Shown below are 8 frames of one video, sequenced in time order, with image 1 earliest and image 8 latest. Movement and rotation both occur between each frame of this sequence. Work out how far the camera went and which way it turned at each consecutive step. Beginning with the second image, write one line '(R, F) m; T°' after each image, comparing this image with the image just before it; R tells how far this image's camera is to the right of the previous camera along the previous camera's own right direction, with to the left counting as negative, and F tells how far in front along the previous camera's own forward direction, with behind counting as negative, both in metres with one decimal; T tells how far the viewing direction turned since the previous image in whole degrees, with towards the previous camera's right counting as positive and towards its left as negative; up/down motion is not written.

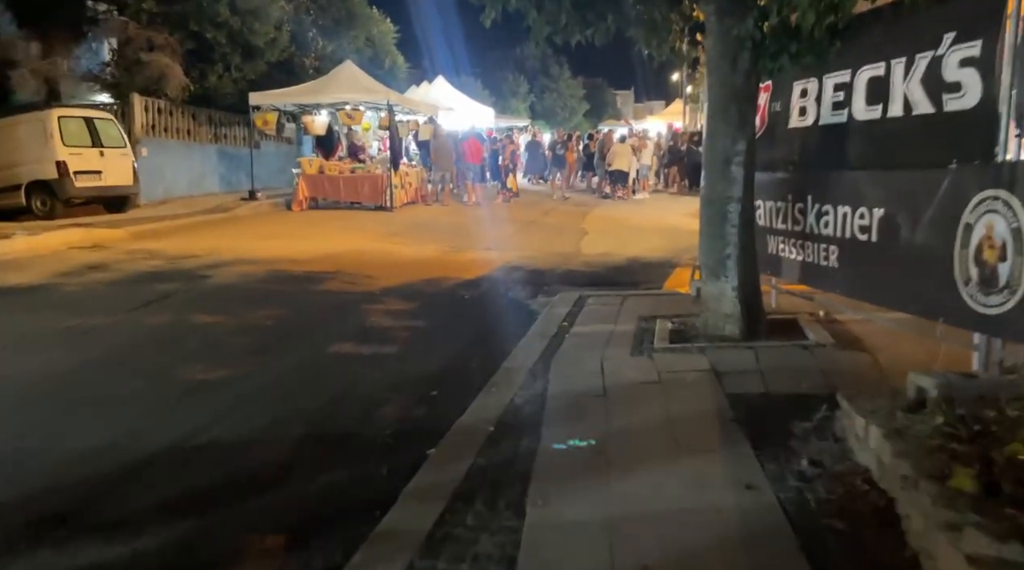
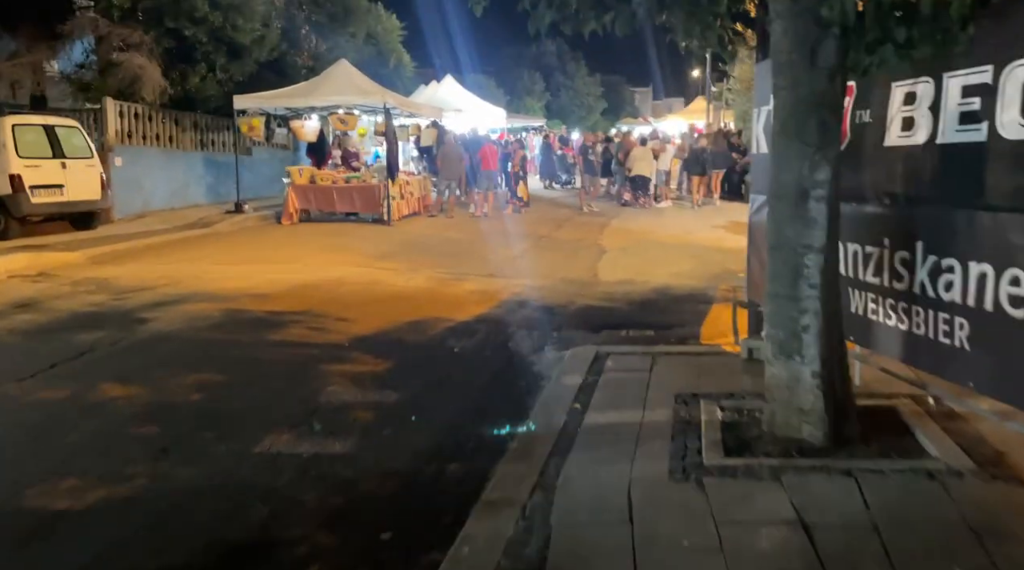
(+0.1, +1.8) m; -1°
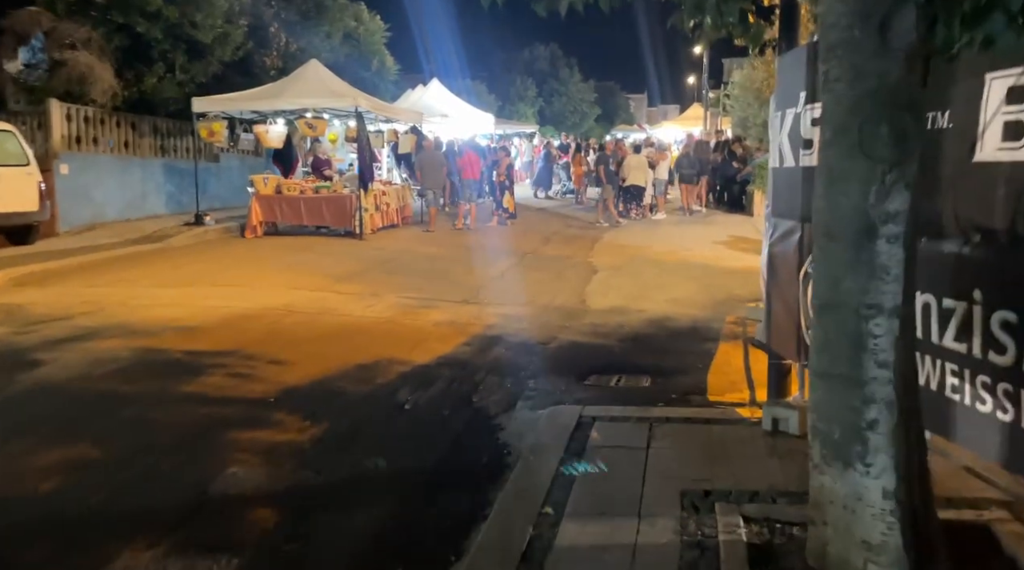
(+0.2, +1.4) m; 0°
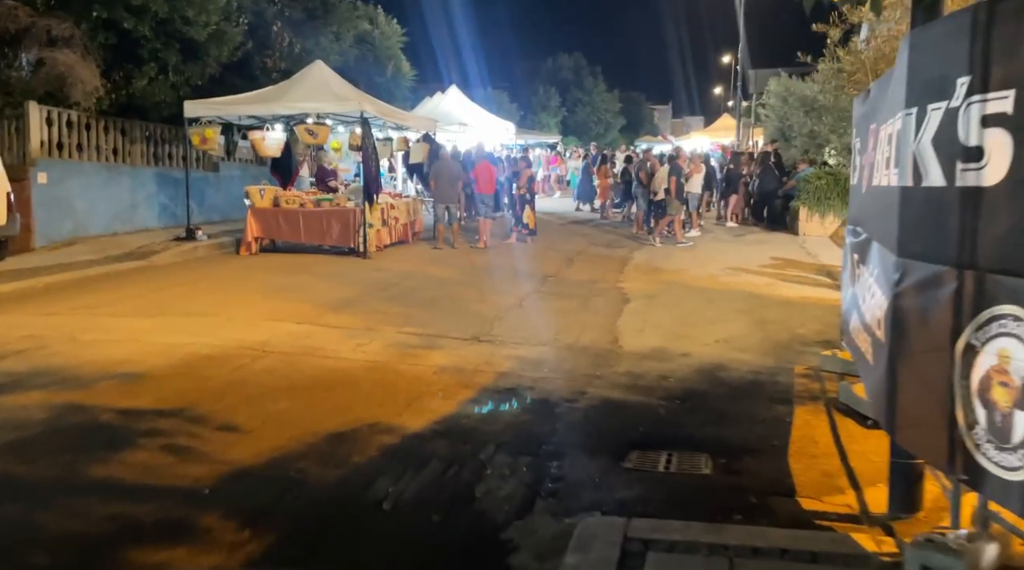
(0.0, +1.6) m; -1°
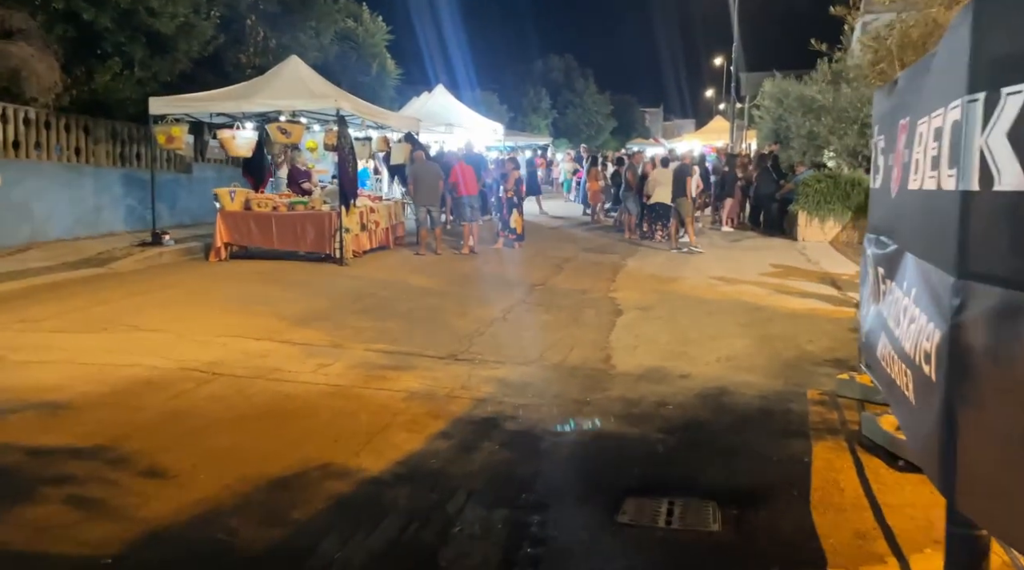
(+0.1, +0.8) m; +1°
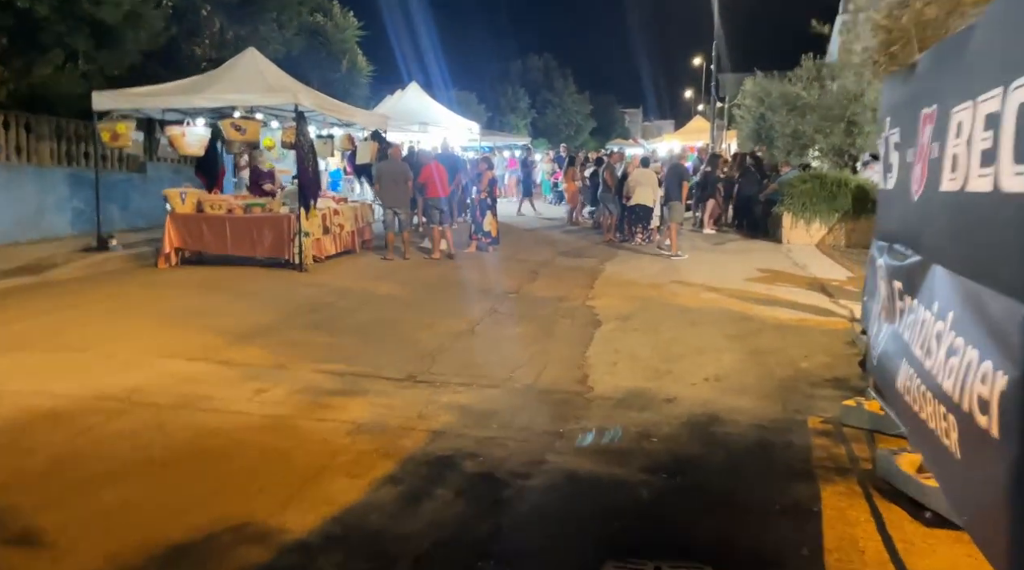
(+0.1, +0.8) m; +1°
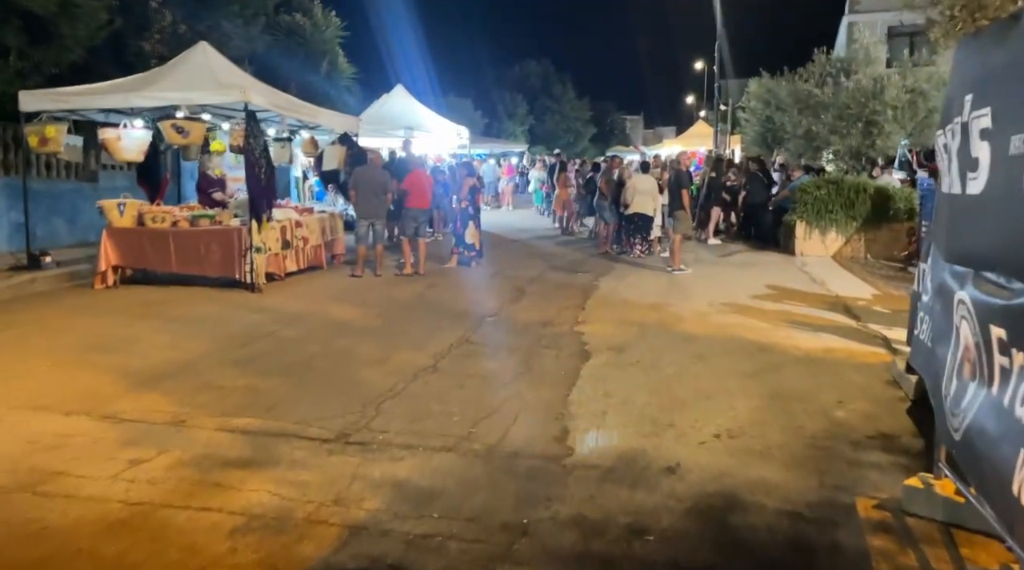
(+0.3, +1.5) m; 0°
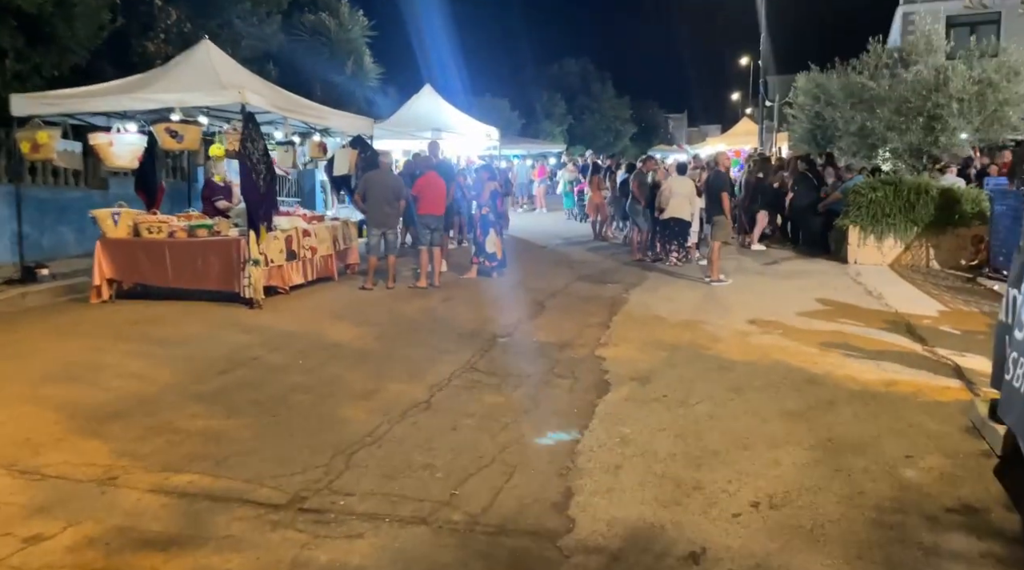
(+0.3, +1.0) m; -3°
